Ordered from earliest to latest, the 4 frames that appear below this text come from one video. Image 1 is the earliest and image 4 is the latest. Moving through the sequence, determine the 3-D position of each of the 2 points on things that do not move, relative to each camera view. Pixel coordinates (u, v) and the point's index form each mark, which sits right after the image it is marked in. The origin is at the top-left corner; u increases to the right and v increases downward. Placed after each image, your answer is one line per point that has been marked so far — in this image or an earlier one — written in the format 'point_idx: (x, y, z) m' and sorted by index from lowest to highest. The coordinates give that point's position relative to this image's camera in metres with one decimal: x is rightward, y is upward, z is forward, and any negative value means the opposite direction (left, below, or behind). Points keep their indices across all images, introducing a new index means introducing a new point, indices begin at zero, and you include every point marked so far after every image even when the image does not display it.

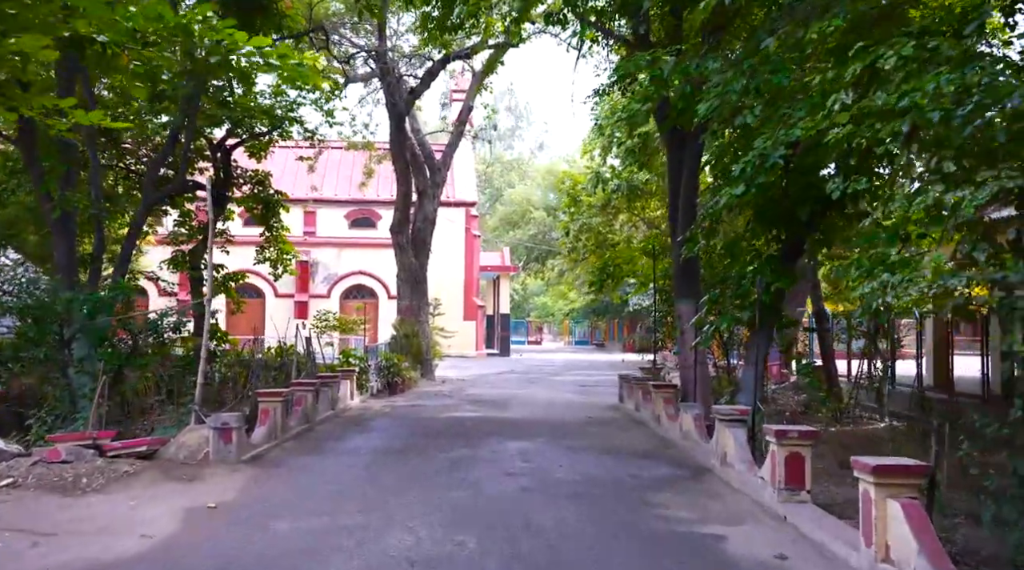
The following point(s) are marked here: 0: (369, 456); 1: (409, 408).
0: (-1.7, -2.0, +11.3) m
1: (-1.9, -2.2, +17.8) m
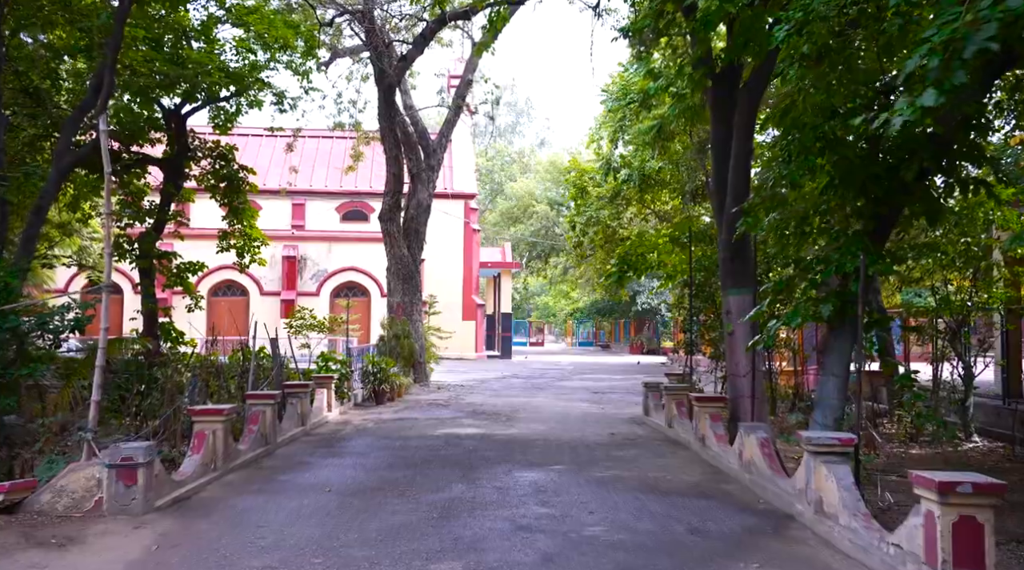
0: (-1.5, -1.8, +8.6) m
1: (-1.8, -2.1, +15.1) m
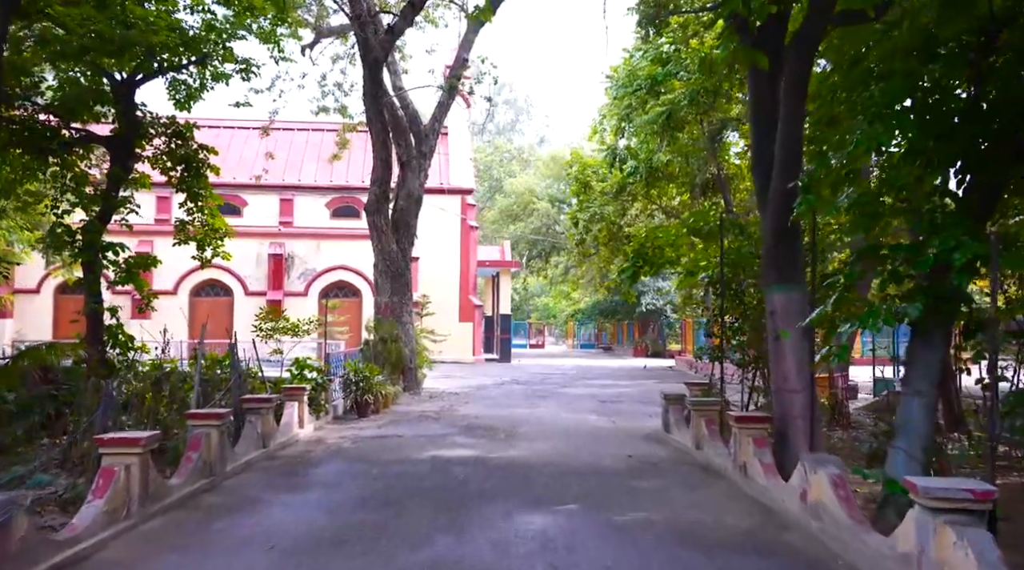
0: (-1.5, -1.8, +6.6) m
1: (-1.8, -2.1, +13.0) m
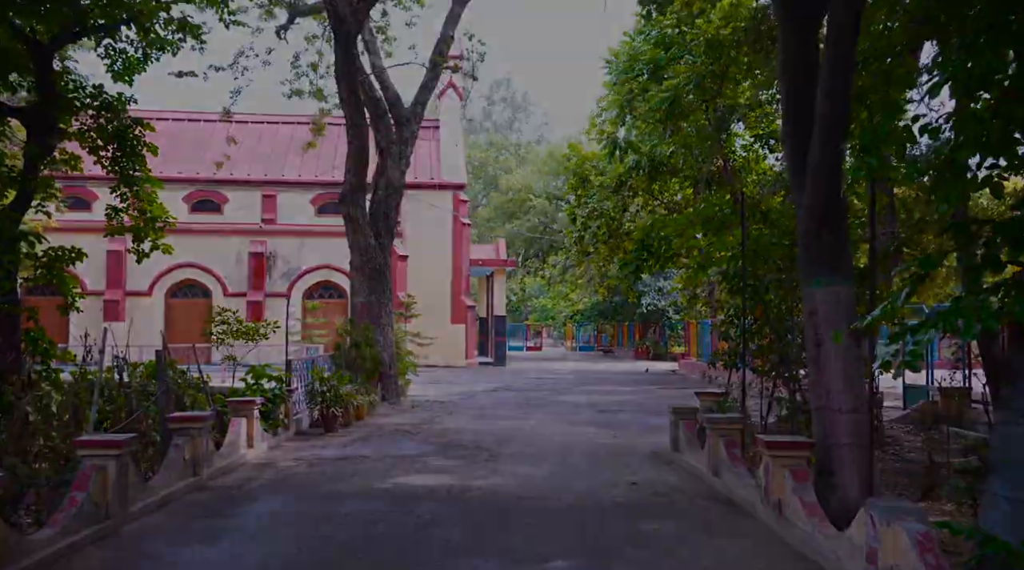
0: (-1.7, -1.7, +4.7) m
1: (-2.0, -2.0, +11.1) m
